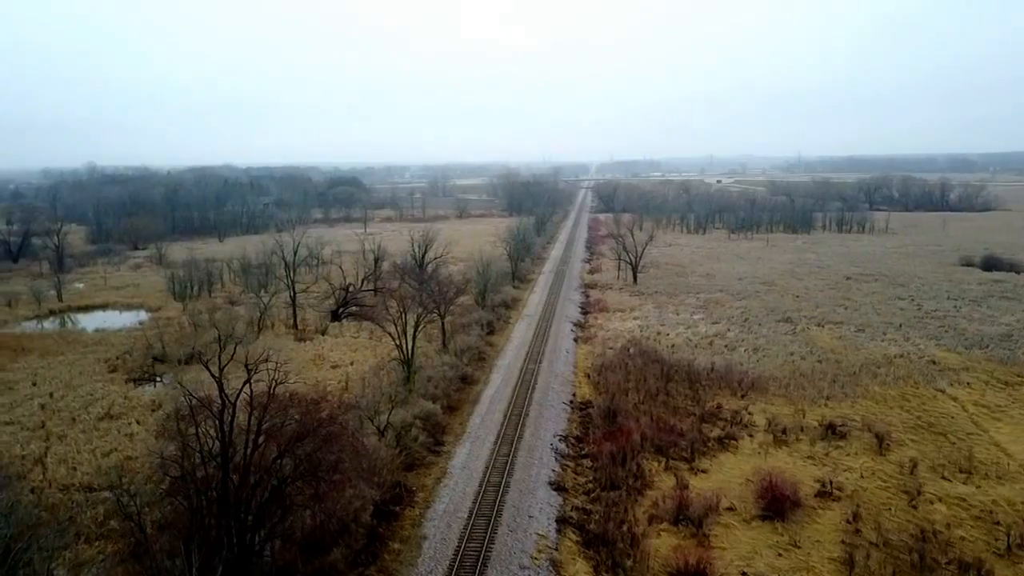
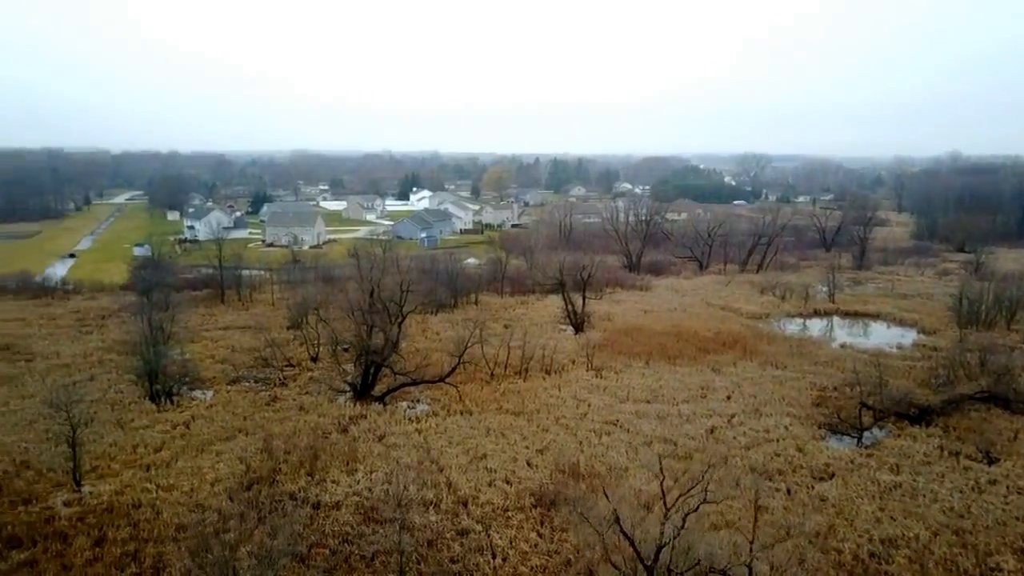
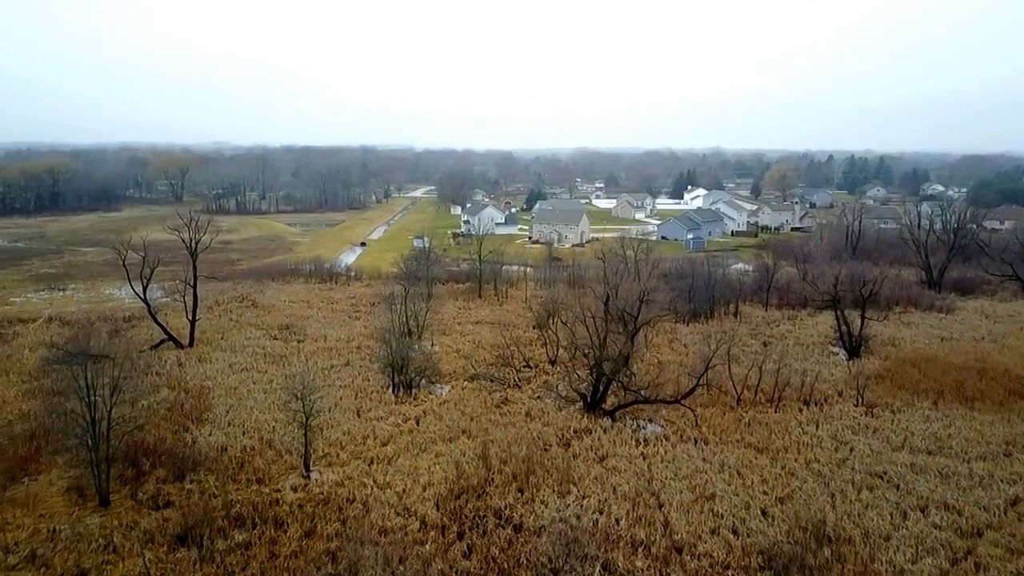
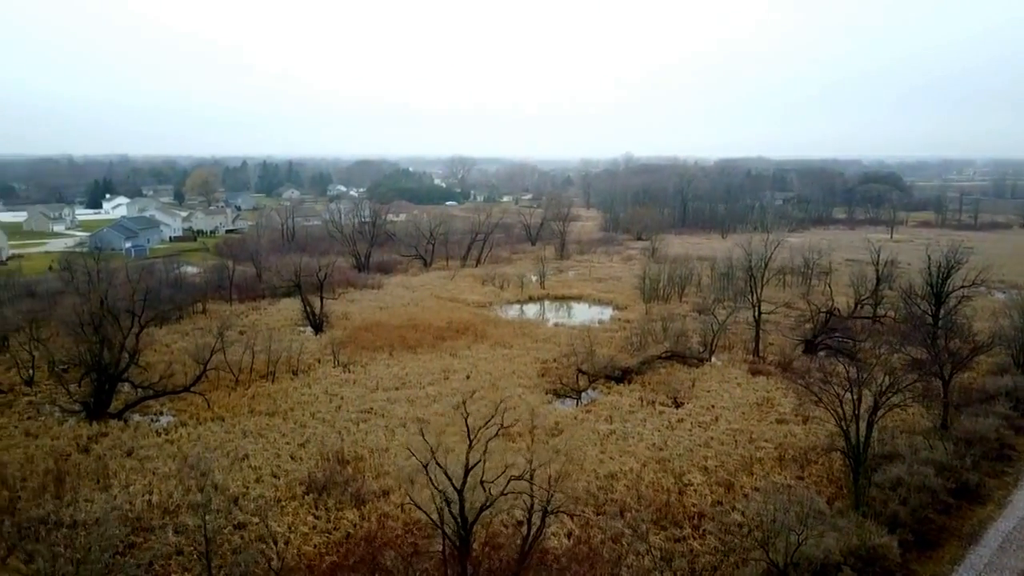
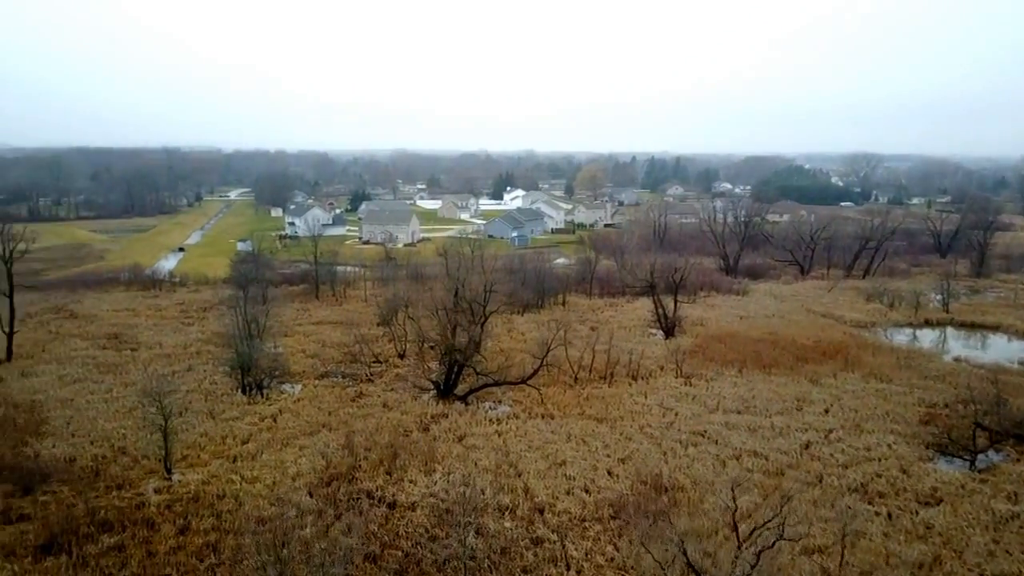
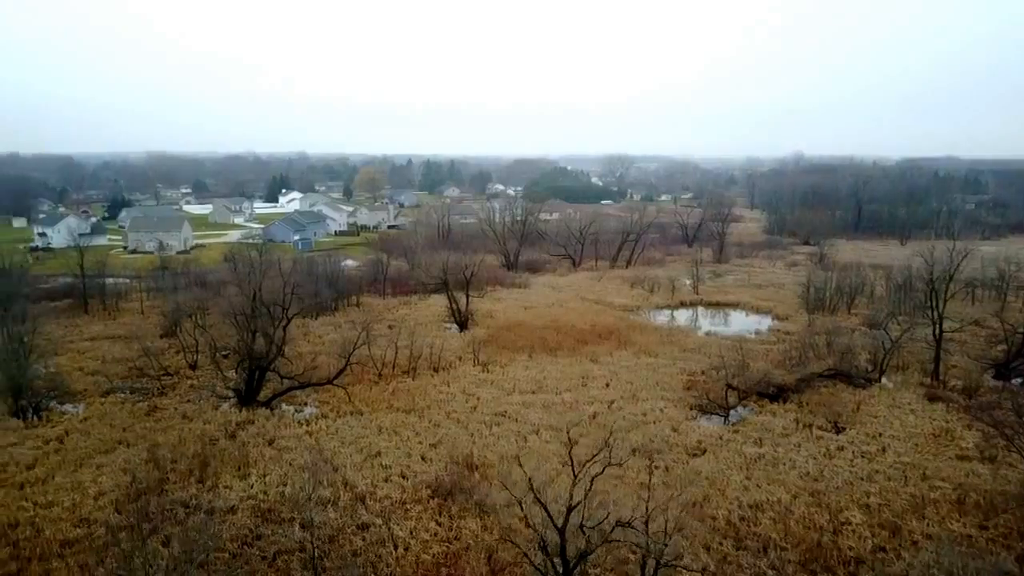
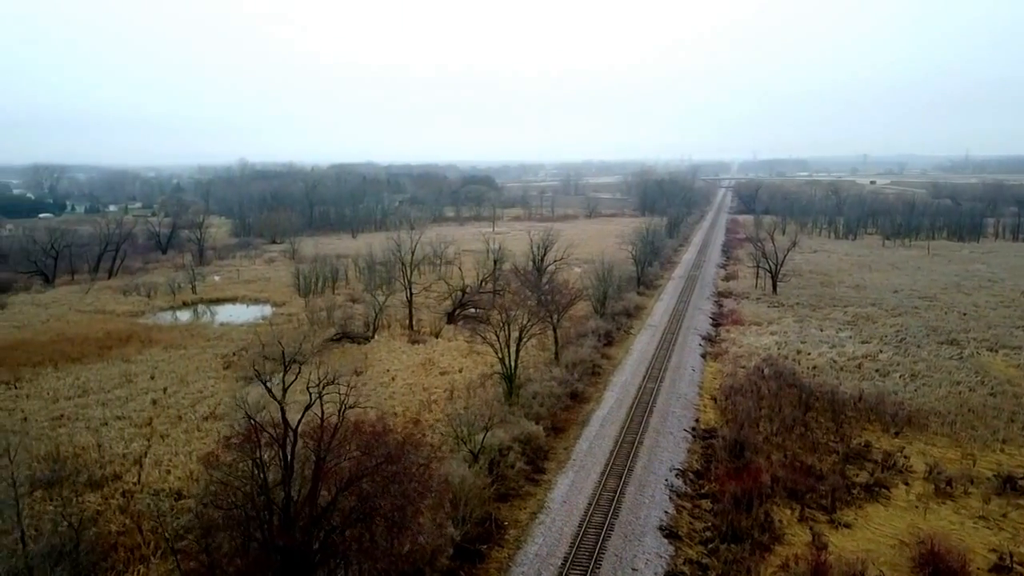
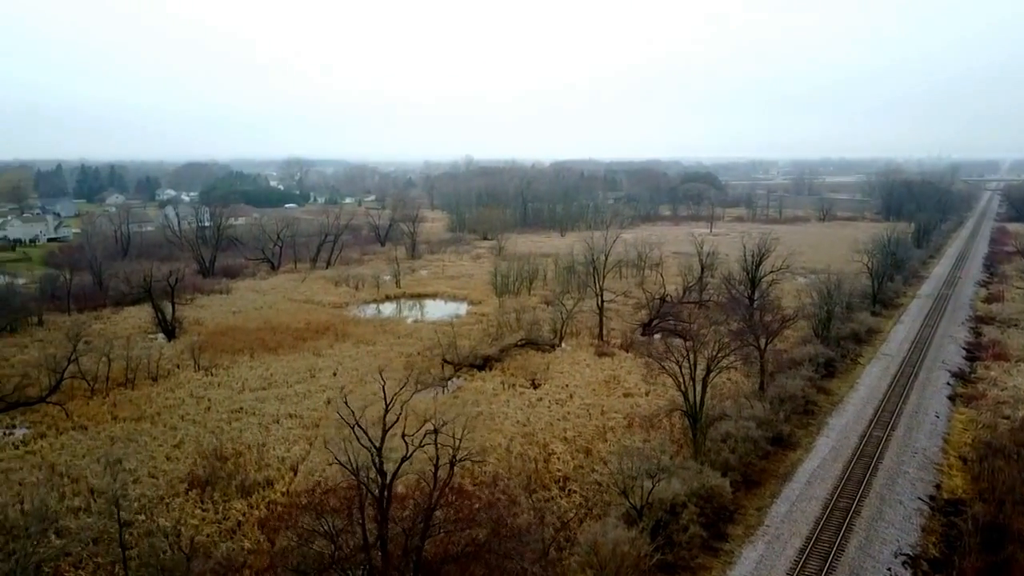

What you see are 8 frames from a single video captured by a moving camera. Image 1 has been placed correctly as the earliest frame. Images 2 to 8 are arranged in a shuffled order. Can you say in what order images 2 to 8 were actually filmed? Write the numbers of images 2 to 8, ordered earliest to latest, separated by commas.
7, 8, 4, 6, 2, 5, 3
